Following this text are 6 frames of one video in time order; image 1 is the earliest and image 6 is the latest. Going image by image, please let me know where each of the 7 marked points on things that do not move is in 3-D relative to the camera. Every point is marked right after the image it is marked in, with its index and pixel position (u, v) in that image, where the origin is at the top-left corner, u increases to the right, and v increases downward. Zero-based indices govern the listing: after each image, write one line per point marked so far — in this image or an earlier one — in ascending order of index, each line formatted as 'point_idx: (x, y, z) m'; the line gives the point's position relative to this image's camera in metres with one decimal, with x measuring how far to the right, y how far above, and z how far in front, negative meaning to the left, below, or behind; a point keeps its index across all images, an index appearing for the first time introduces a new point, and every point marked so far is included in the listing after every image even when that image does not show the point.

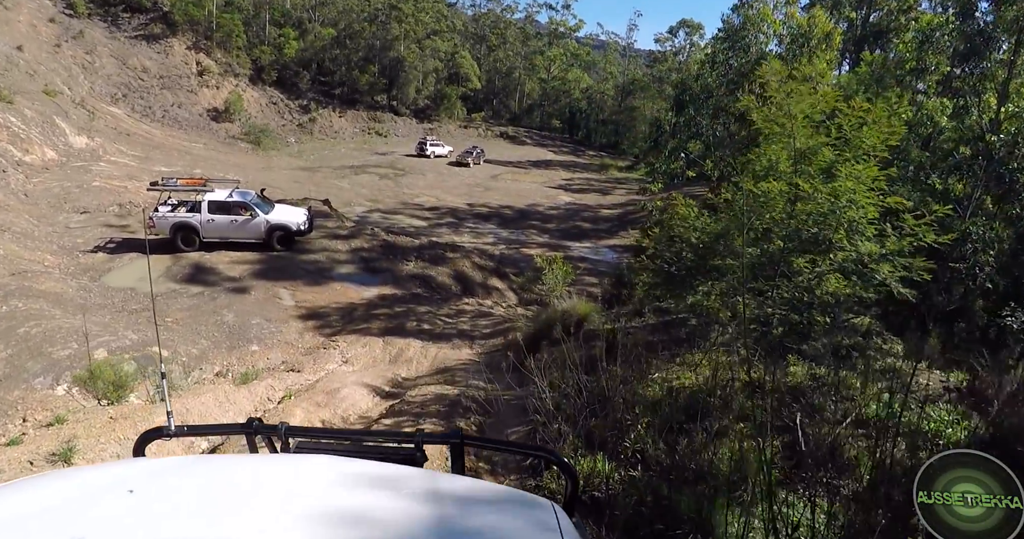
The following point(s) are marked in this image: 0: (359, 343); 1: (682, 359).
0: (-2.6, -1.3, +11.0) m
1: (+2.2, -1.2, +8.3) m
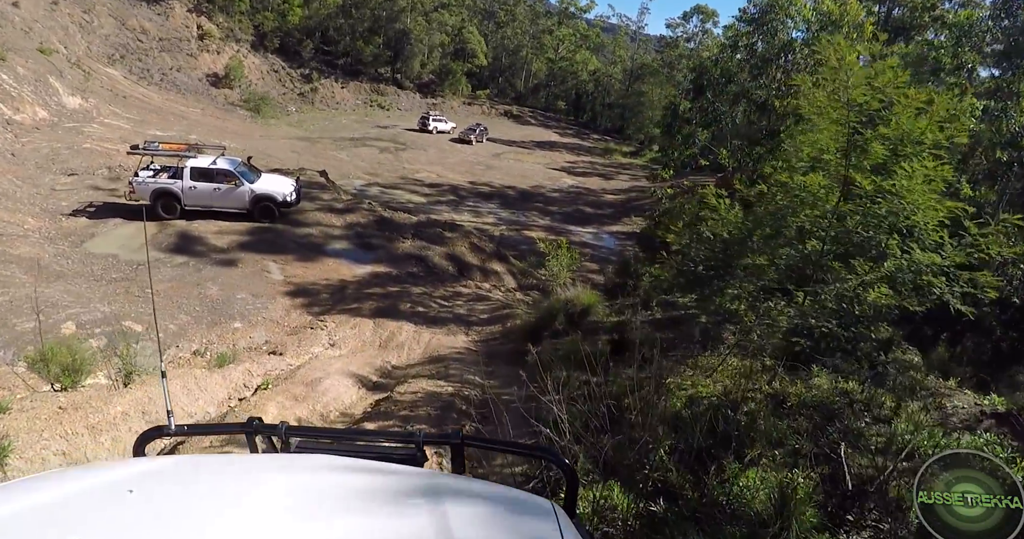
0: (-2.7, -0.9, +10.4) m
1: (+2.2, -1.1, +7.6) m
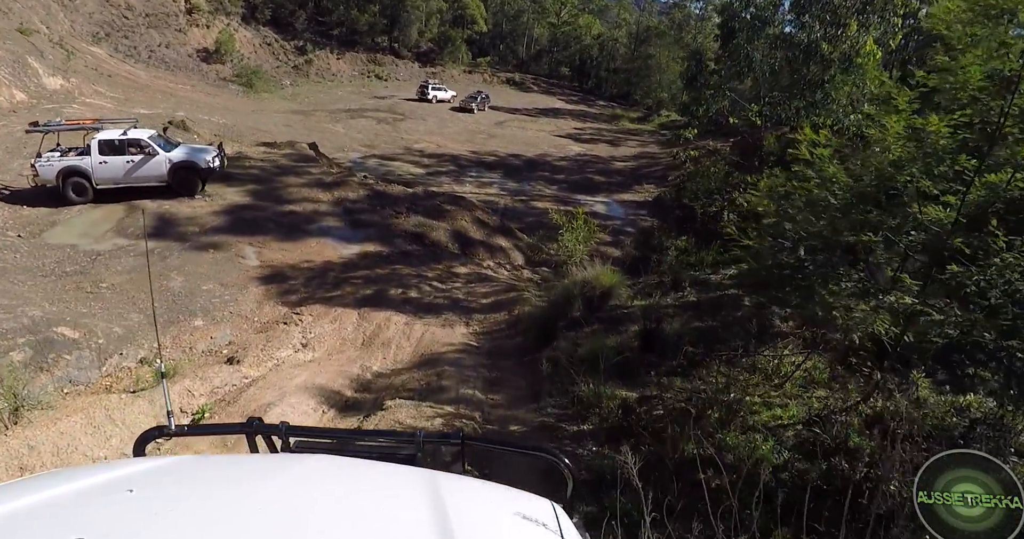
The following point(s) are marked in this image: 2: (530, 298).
0: (-2.6, -0.7, +8.9) m
1: (+2.3, -0.9, +6.0) m
2: (+0.3, -0.4, +9.7) m
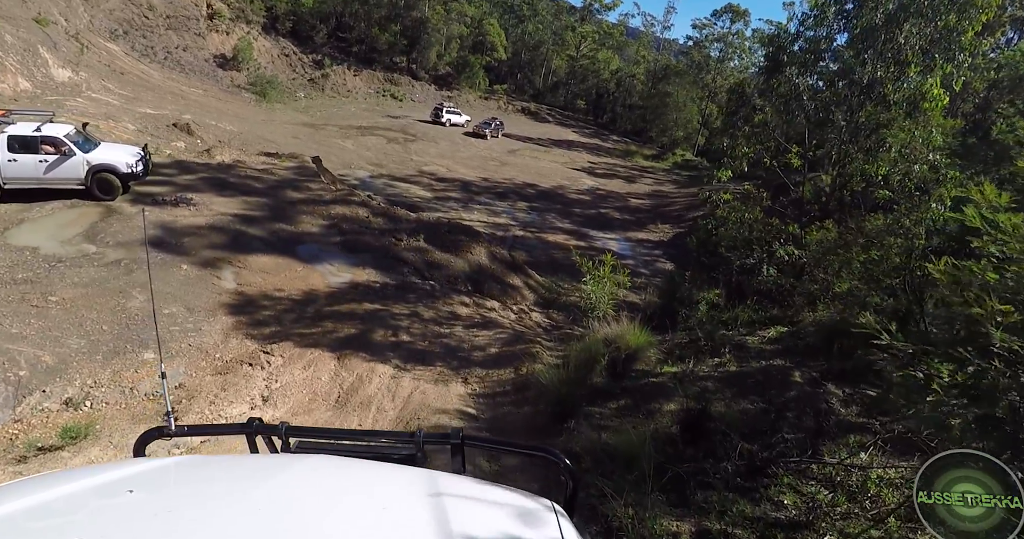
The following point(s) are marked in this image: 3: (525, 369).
0: (-2.5, -1.1, +7.5) m
1: (+2.3, -1.5, +4.6) m
2: (+0.4, -1.1, +8.3) m
3: (+0.1, -1.2, +7.8) m
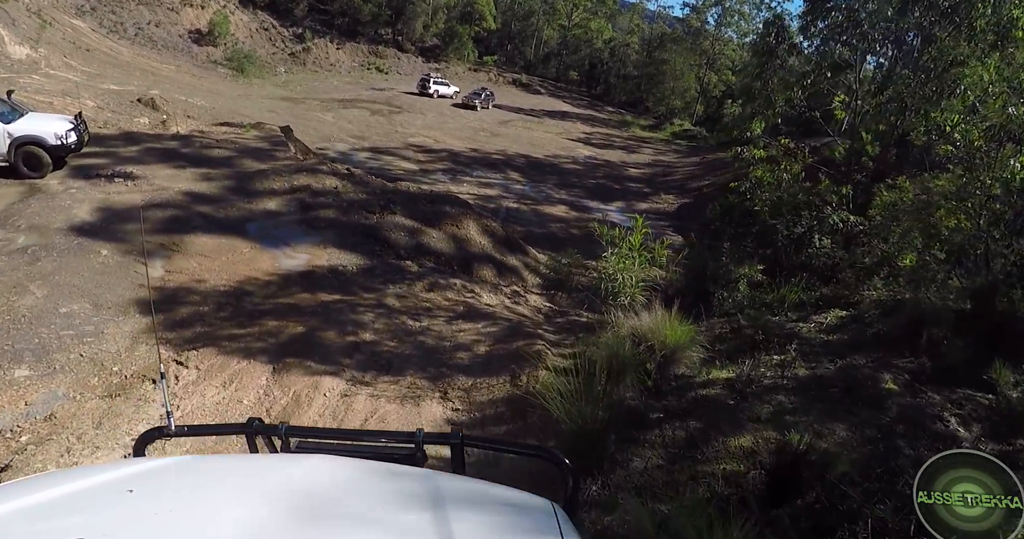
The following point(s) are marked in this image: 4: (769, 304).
0: (-2.5, -0.9, +5.5) m
1: (+2.3, -1.3, +2.7) m
2: (+0.3, -0.8, +6.4) m
3: (+0.1, -1.0, +5.9) m
4: (+3.4, -0.5, +8.4) m
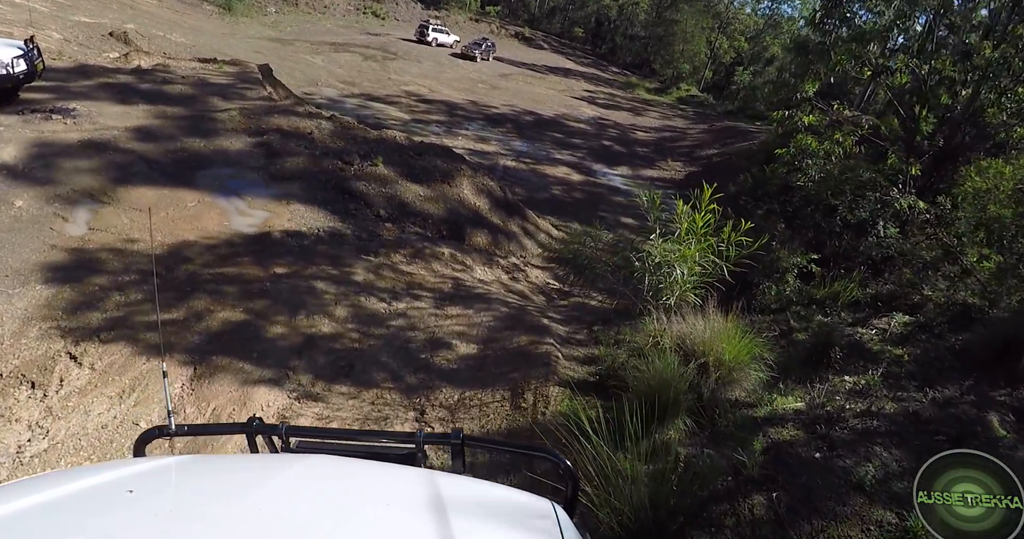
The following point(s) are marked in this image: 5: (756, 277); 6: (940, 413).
0: (-2.5, -0.7, +4.1) m
1: (+2.3, -1.5, +1.4) m
2: (+0.3, -0.7, +5.0) m
3: (+0.1, -0.9, +4.5) m
4: (+3.4, -0.3, +7.1) m
5: (+2.9, -0.1, +7.9) m
6: (+2.9, -0.9, +4.3) m
